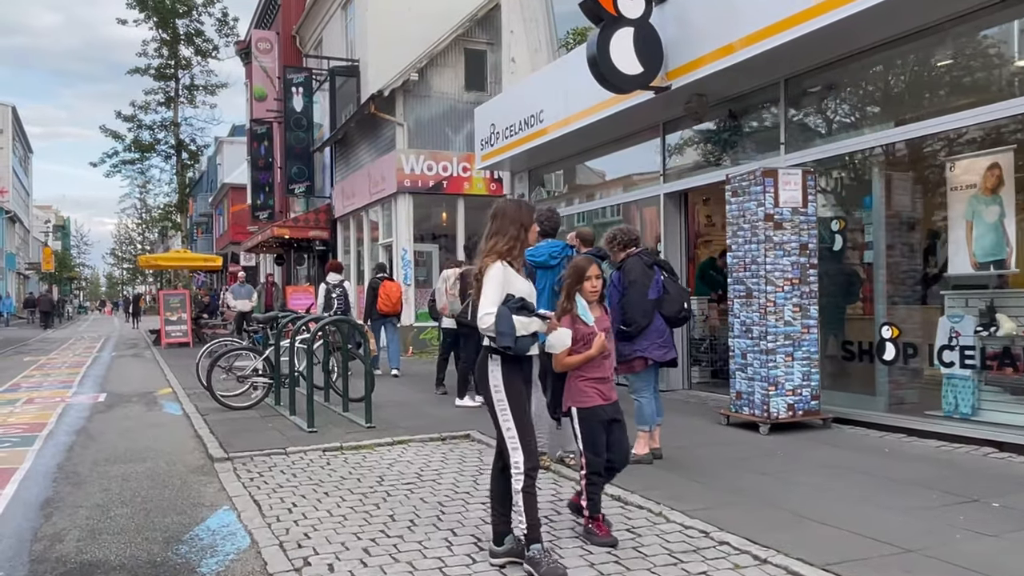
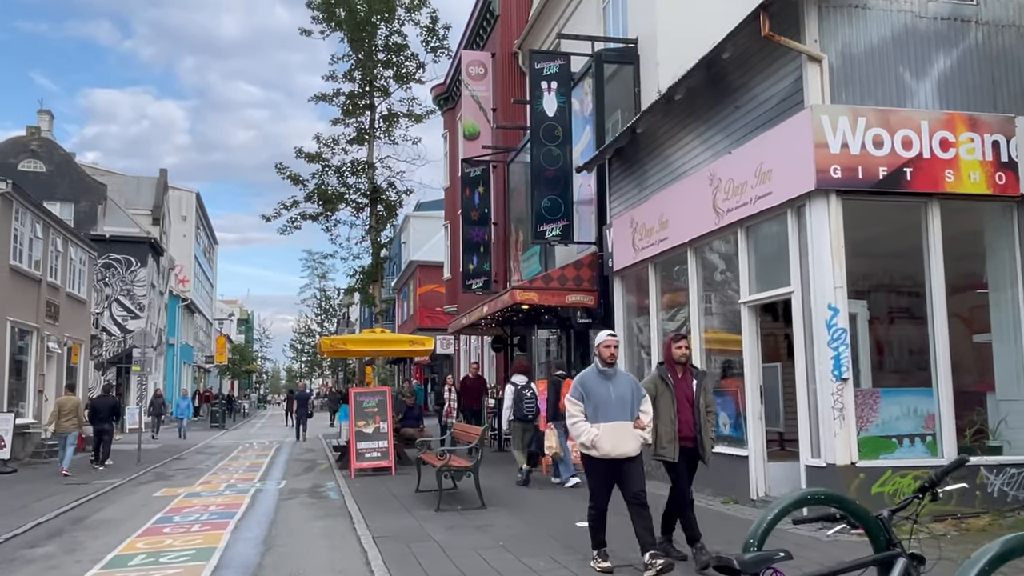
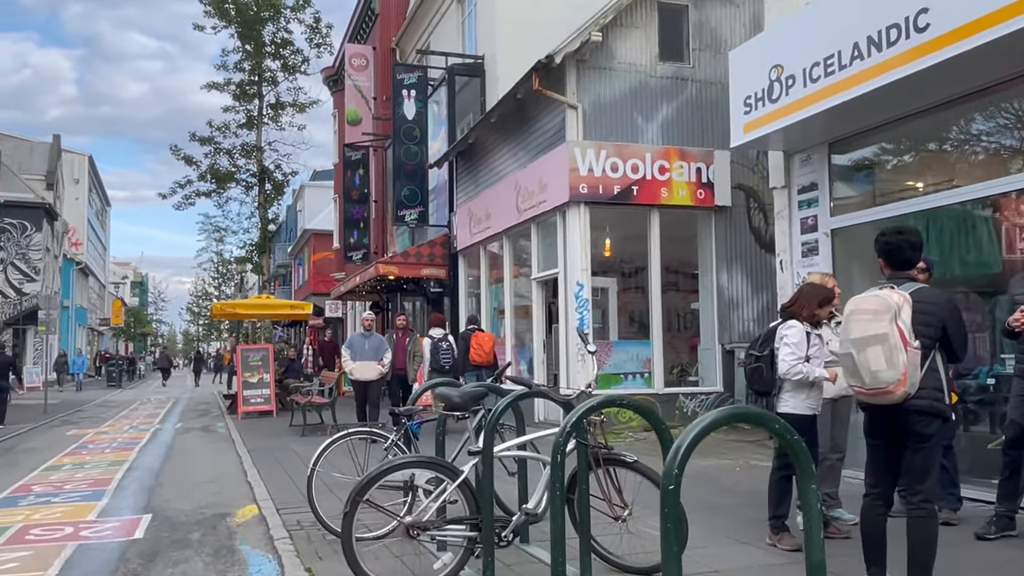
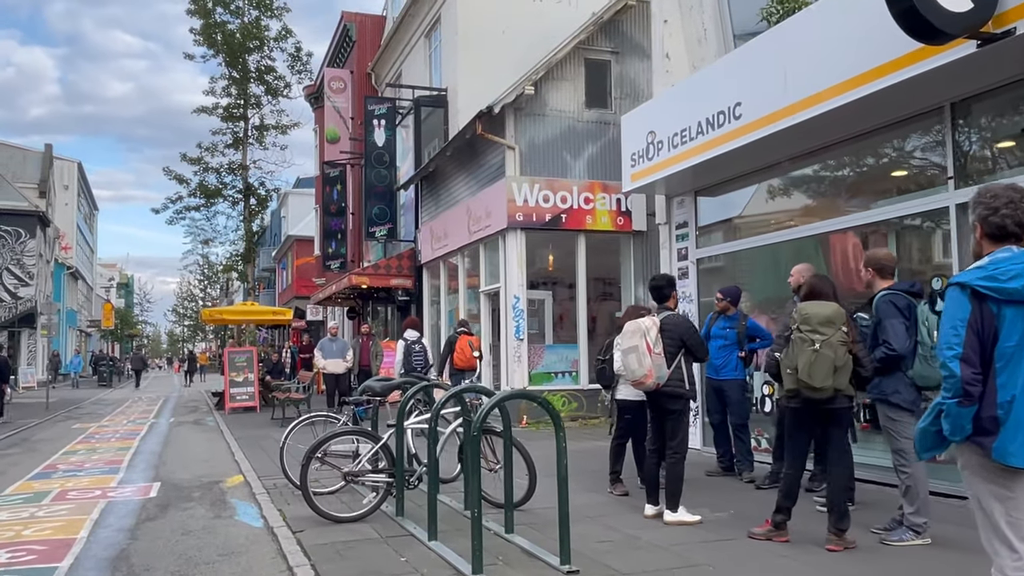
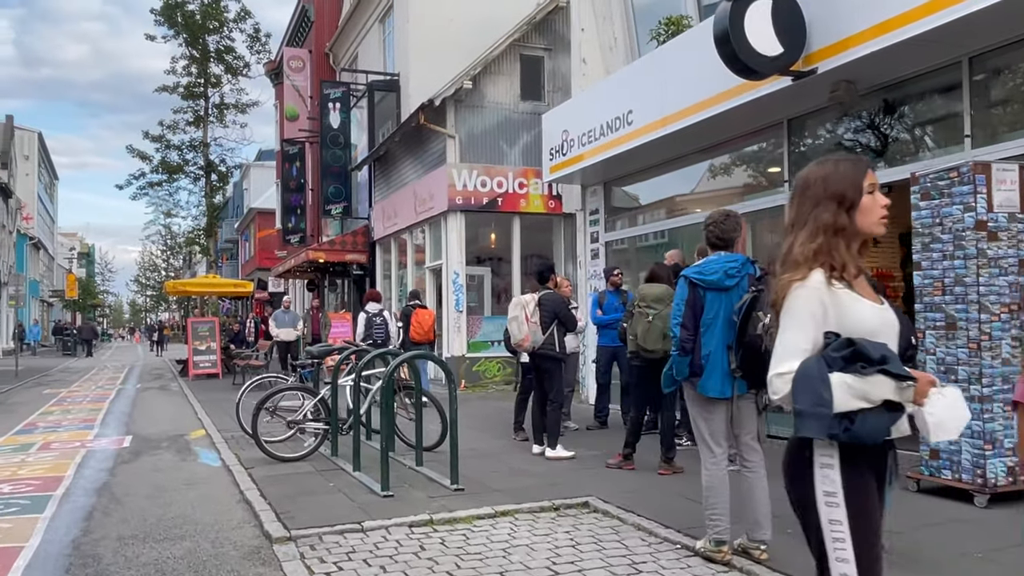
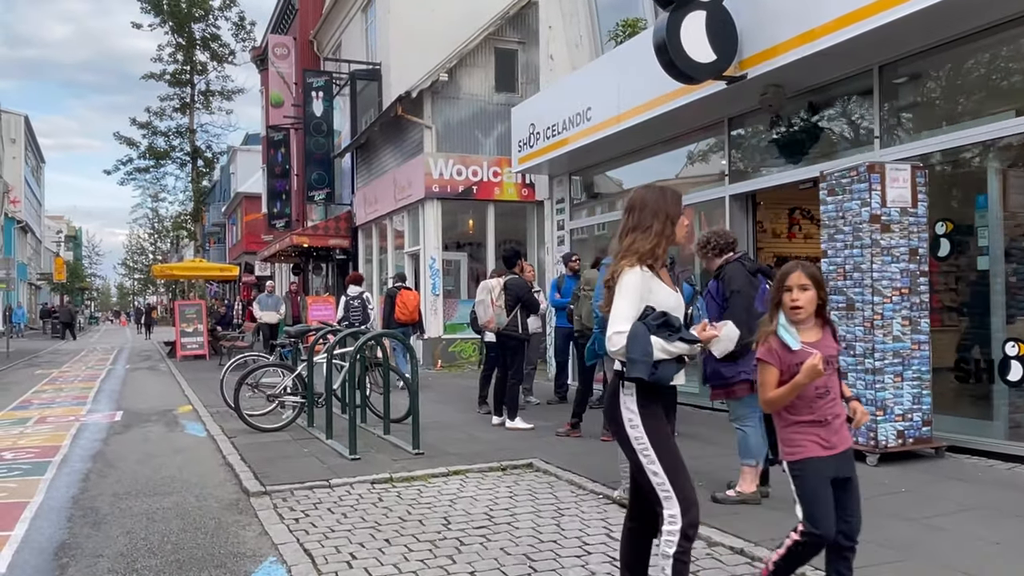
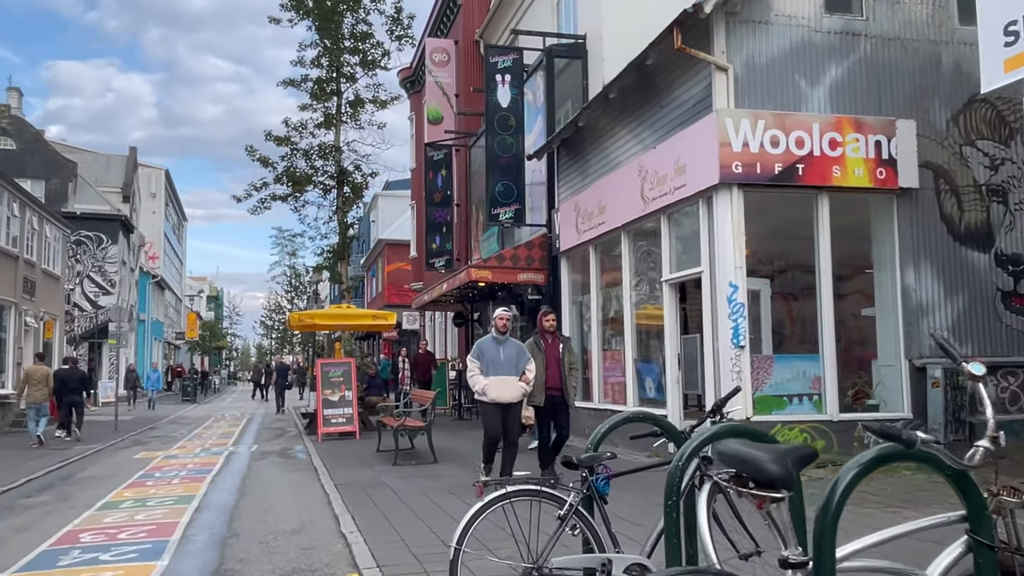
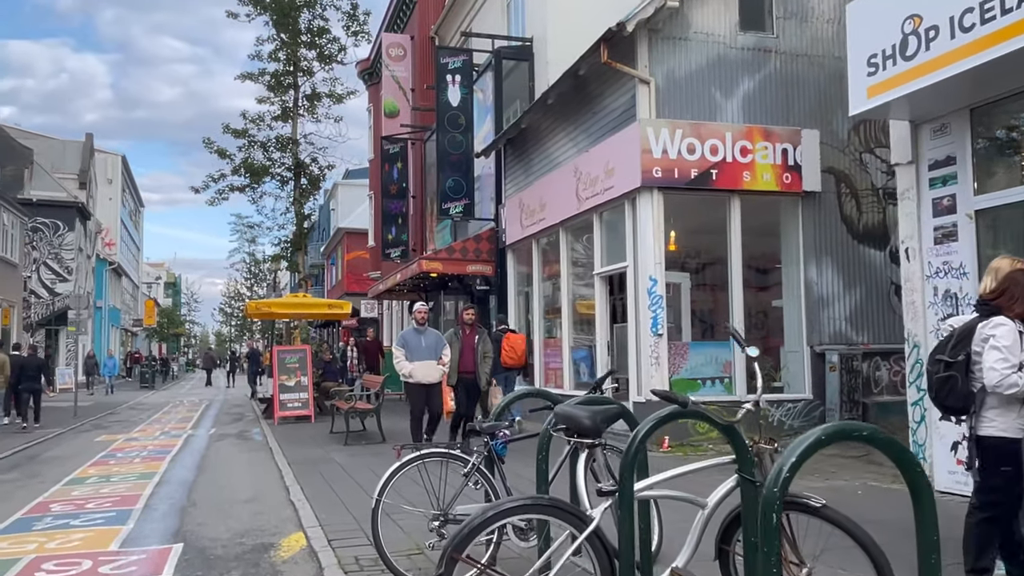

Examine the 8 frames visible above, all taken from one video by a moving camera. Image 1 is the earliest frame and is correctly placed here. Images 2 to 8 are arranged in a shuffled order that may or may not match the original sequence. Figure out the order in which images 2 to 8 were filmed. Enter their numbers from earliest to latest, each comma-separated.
6, 5, 4, 3, 8, 7, 2
